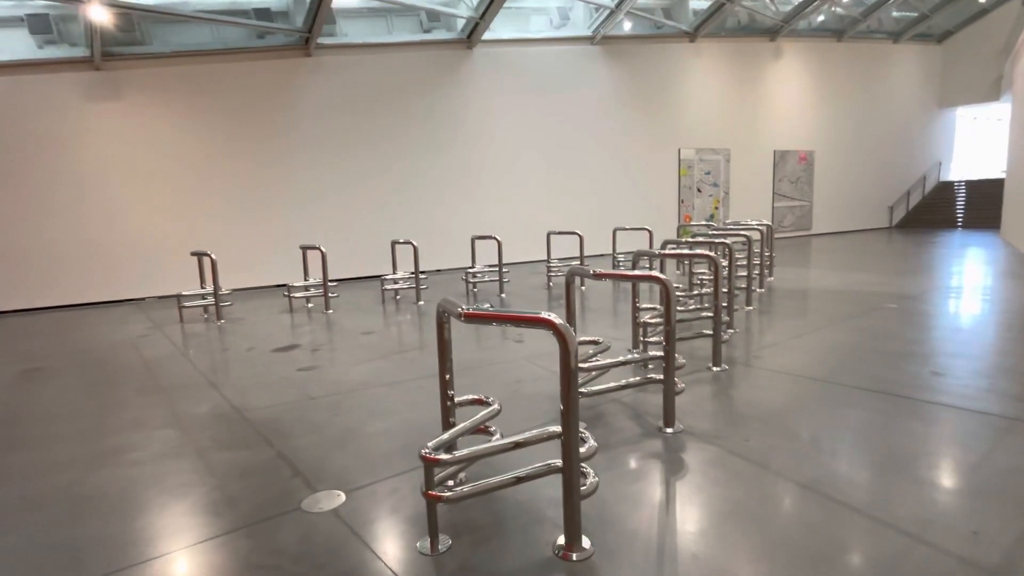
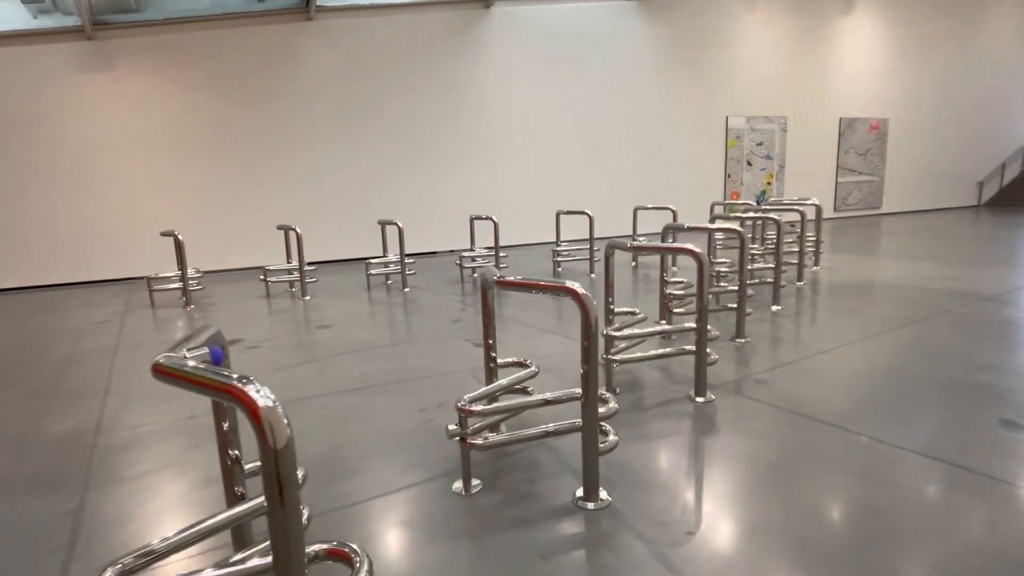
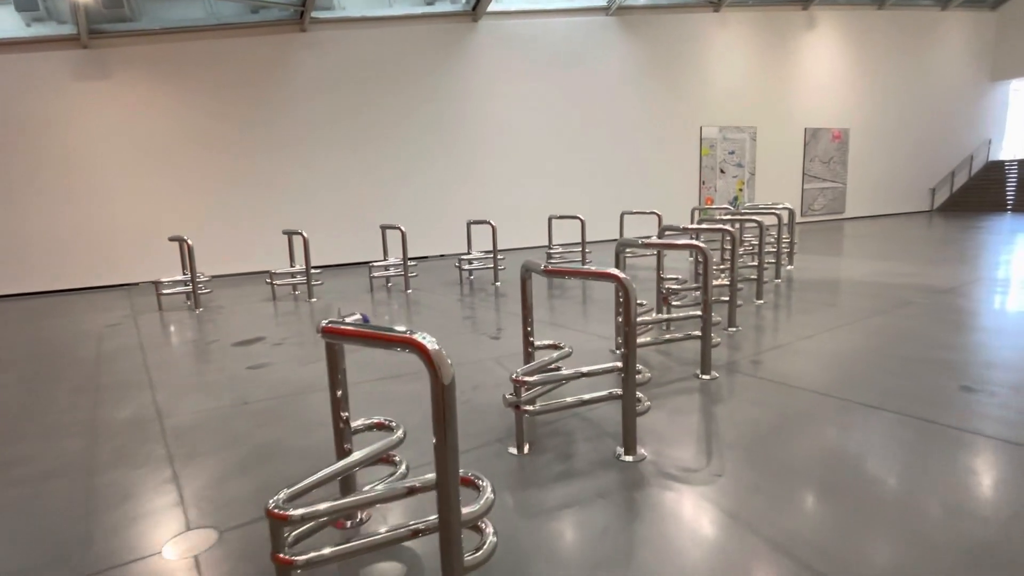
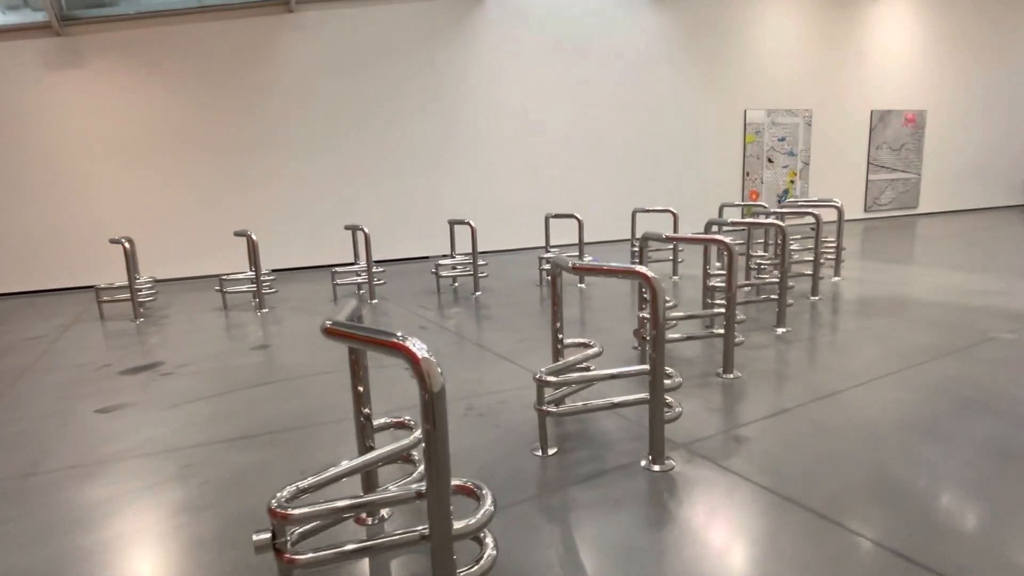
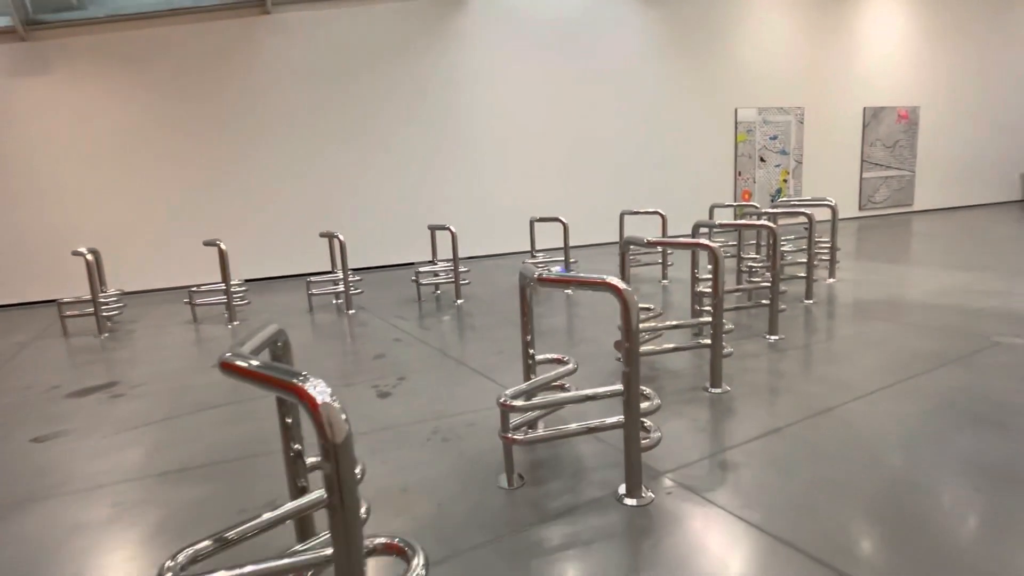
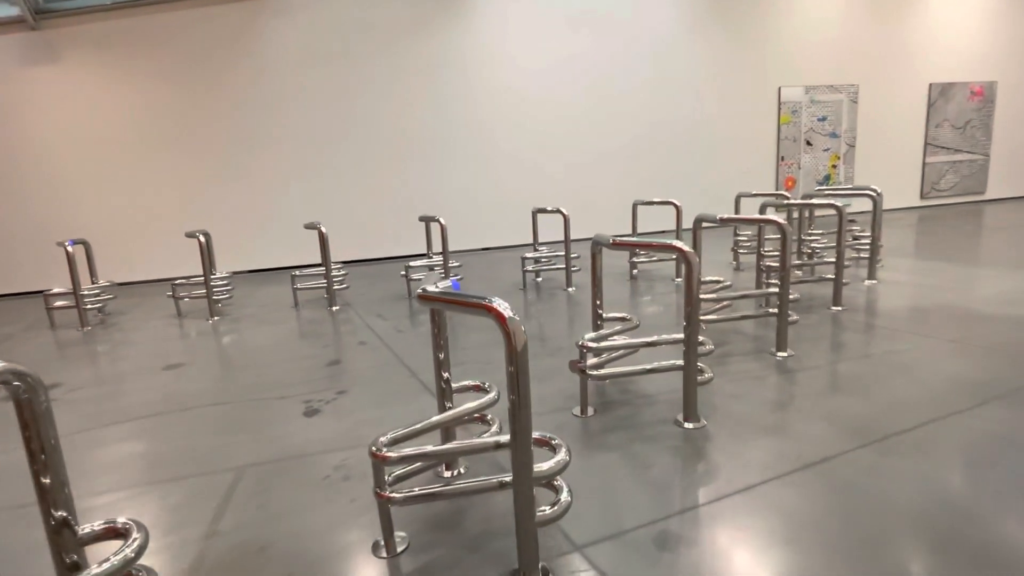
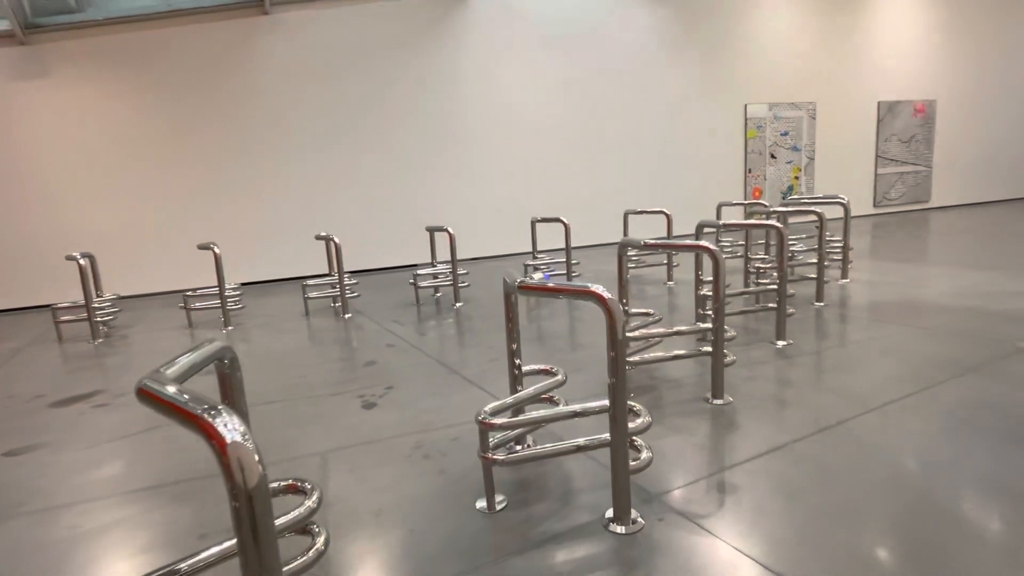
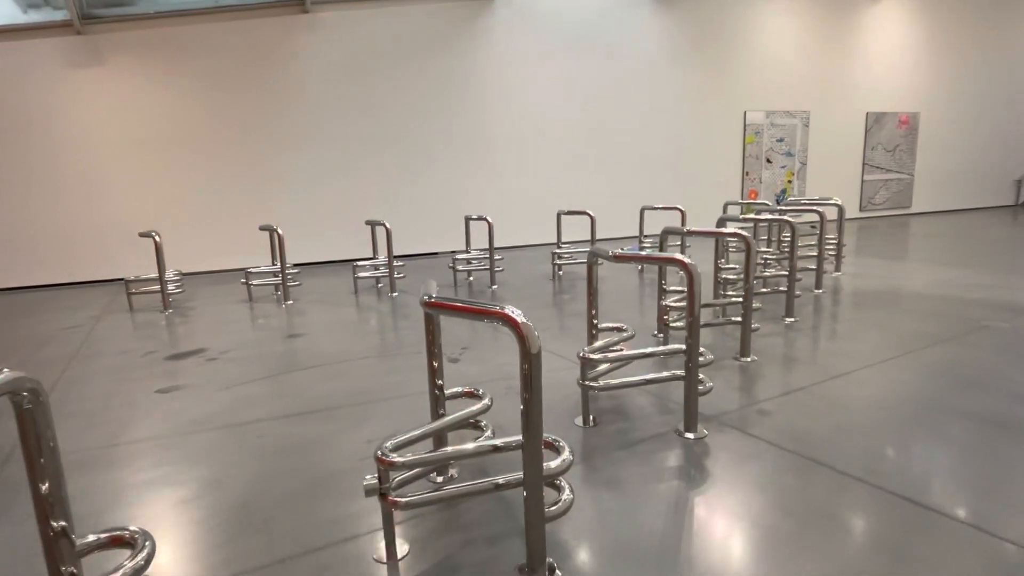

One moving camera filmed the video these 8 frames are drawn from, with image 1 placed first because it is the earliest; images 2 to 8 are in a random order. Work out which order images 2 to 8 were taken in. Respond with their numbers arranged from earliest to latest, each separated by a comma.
3, 2, 8, 4, 5, 7, 6
